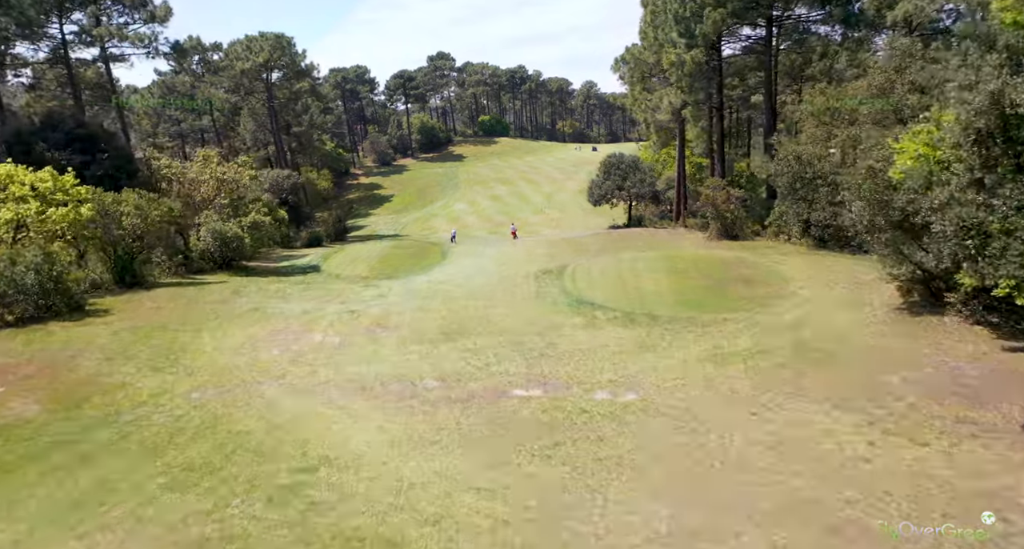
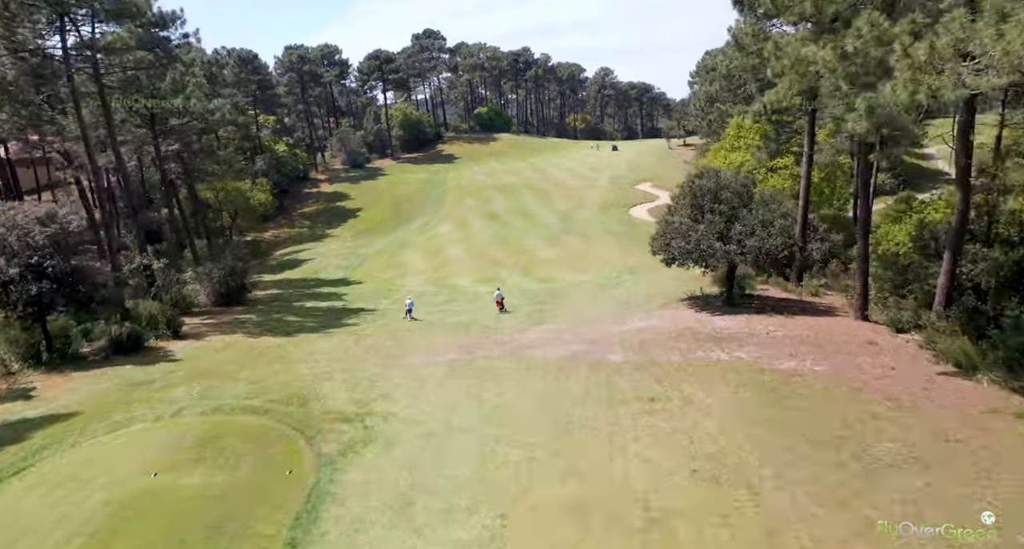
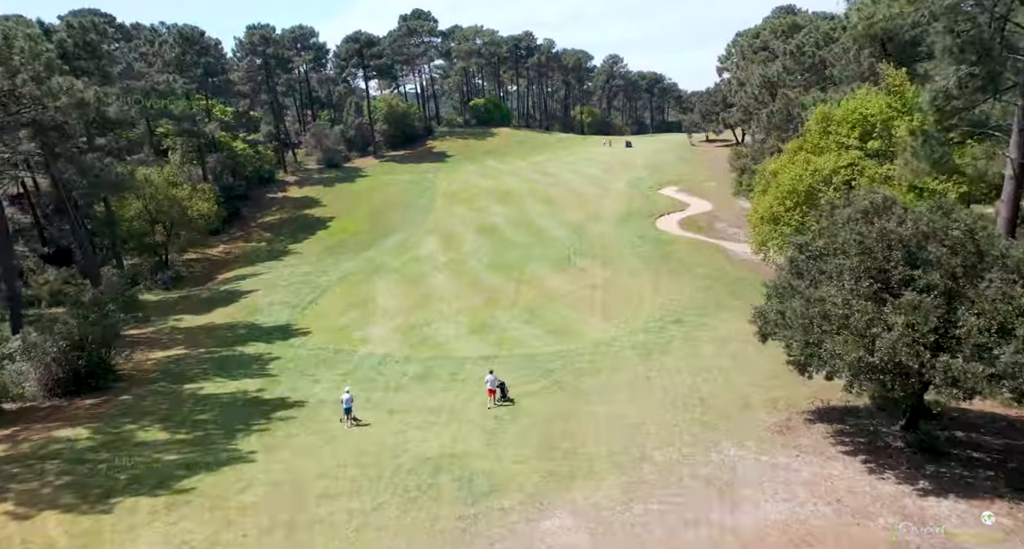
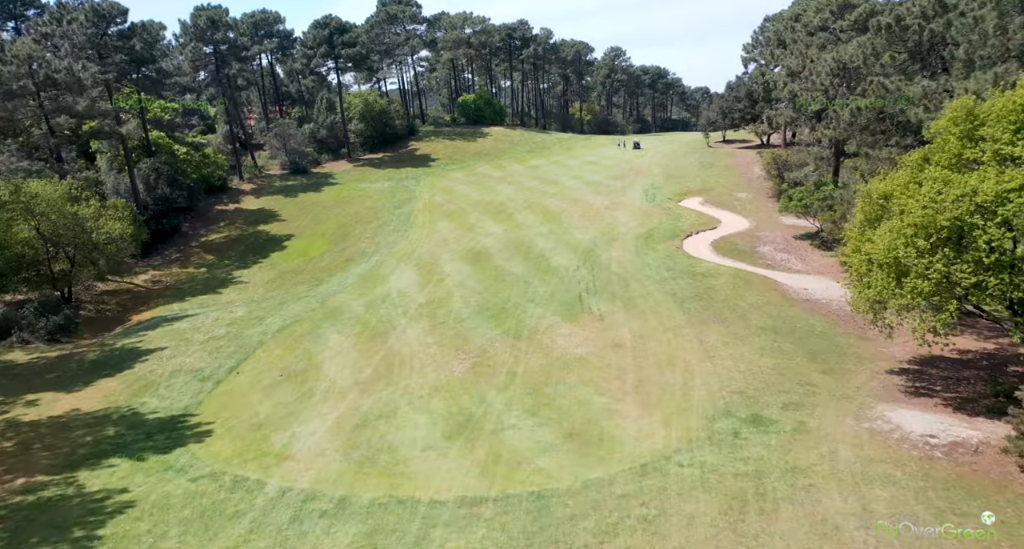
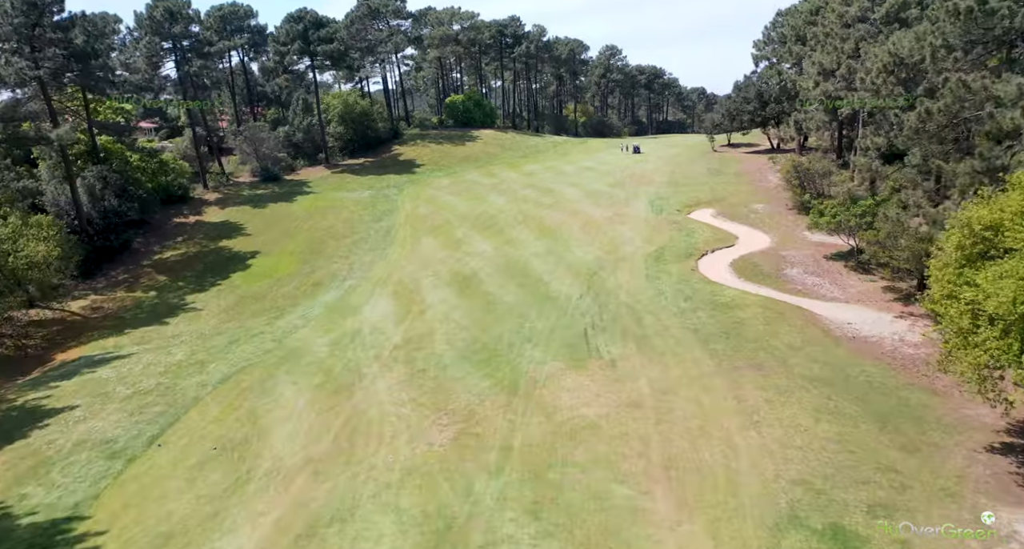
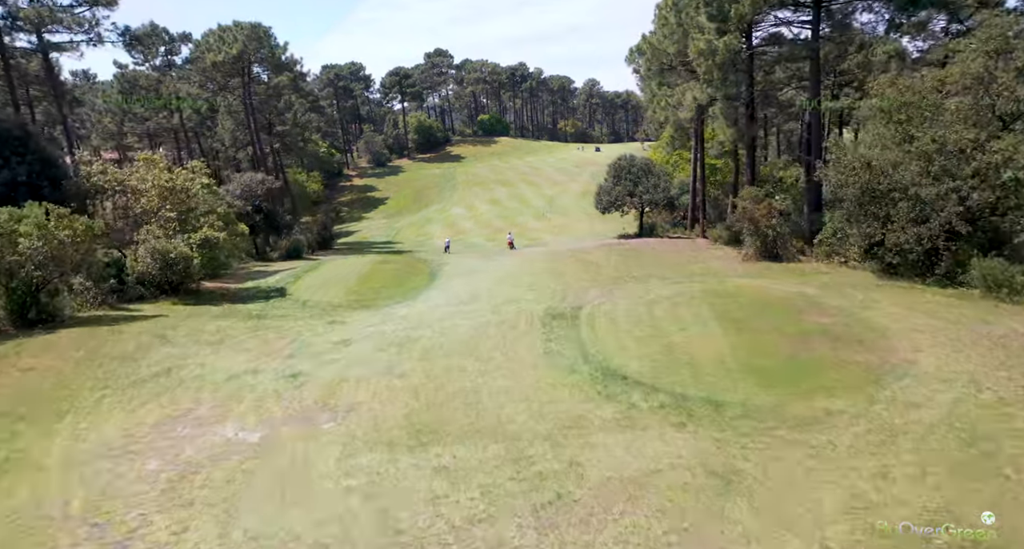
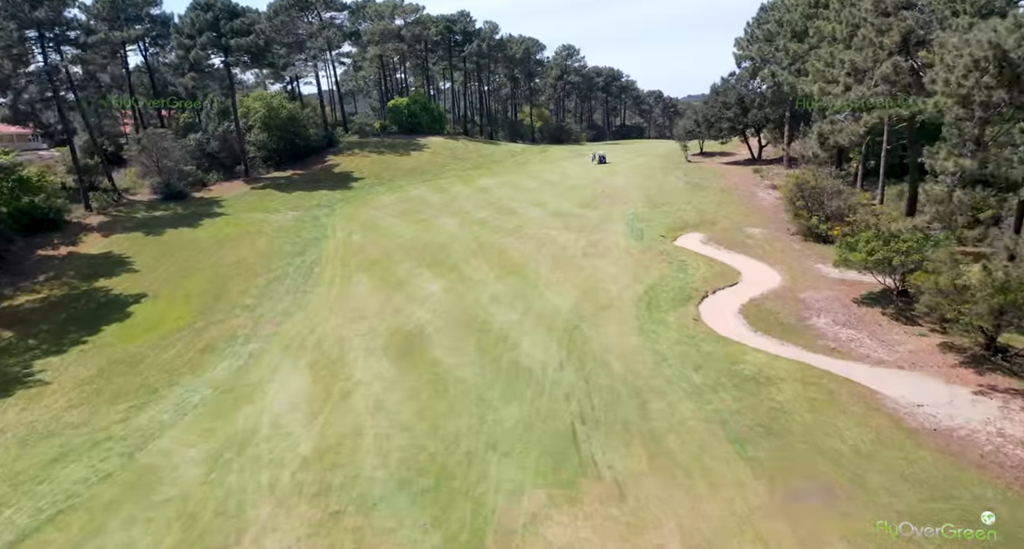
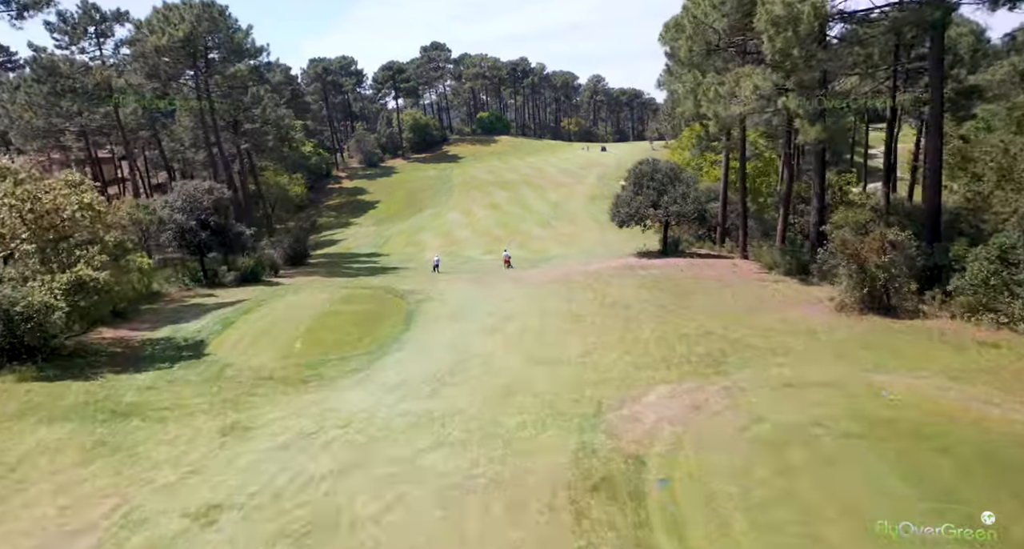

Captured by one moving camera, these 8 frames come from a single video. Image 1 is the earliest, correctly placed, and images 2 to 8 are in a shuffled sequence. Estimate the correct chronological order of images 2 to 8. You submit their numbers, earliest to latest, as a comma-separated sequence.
6, 8, 2, 3, 4, 5, 7
